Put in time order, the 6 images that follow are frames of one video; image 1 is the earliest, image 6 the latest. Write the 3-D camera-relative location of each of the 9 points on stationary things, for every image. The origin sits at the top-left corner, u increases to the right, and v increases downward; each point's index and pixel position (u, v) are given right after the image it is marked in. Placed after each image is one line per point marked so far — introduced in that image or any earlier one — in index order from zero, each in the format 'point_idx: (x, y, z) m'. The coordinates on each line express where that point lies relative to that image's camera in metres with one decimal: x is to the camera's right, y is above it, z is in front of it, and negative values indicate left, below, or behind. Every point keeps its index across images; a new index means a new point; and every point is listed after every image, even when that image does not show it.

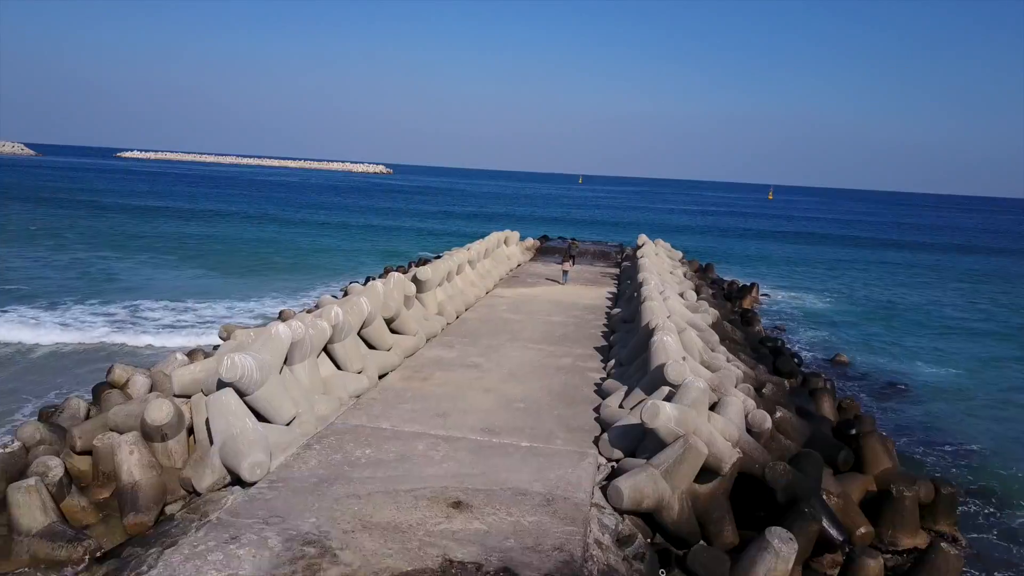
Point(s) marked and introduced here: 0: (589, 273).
0: (+1.6, +0.3, +17.6) m
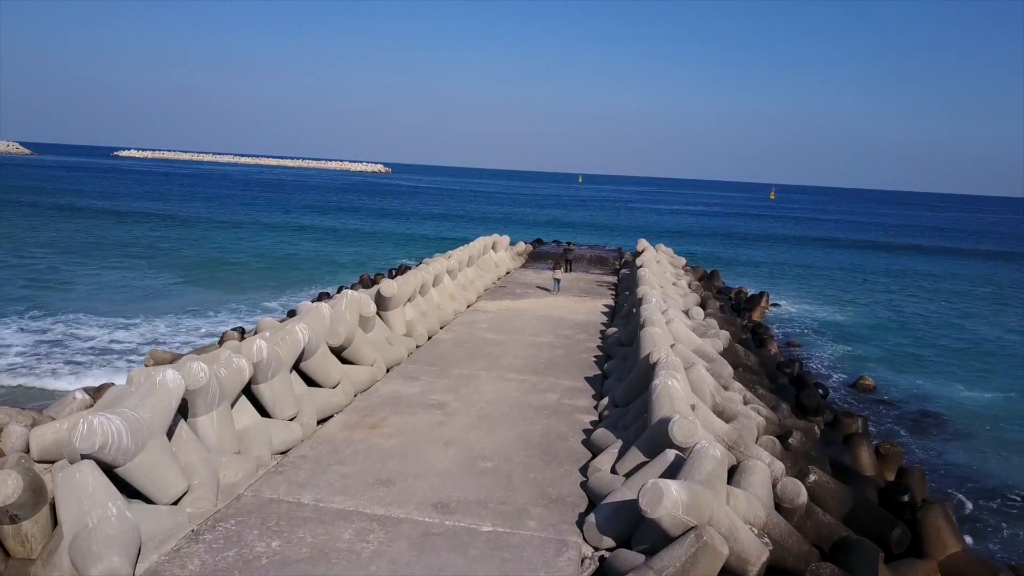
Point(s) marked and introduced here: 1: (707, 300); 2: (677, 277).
0: (+1.3, +0.1, +16.1) m
1: (+3.1, -0.2, +13.6) m
2: (+2.8, +0.2, +14.2) m
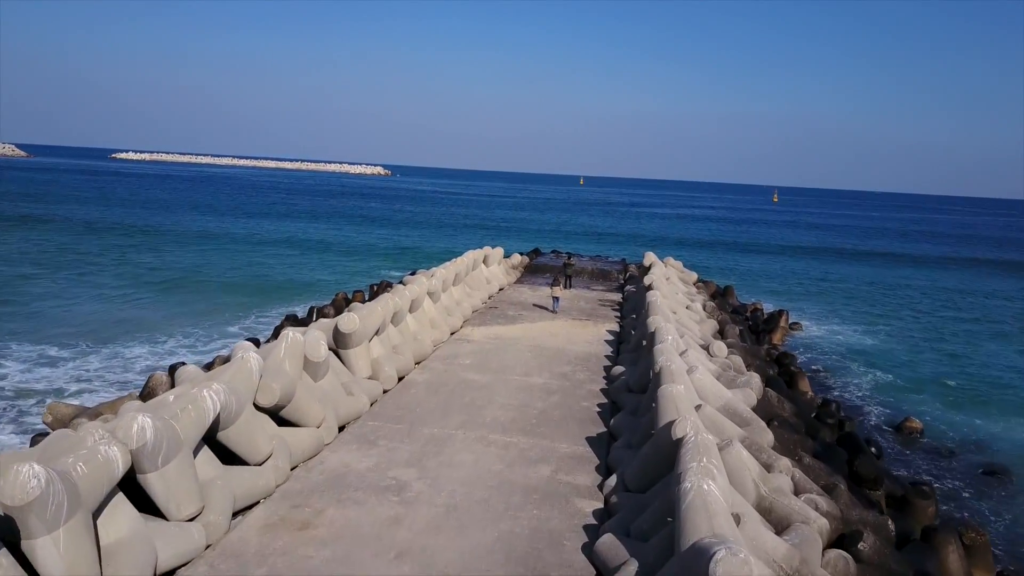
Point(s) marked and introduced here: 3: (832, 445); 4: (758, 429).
0: (+1.2, -0.2, +14.4) m
1: (+3.0, -0.5, +11.9) m
2: (+2.6, -0.2, +12.5) m
3: (+2.7, -1.3, +7.2) m
4: (+1.8, -1.0, +6.1) m
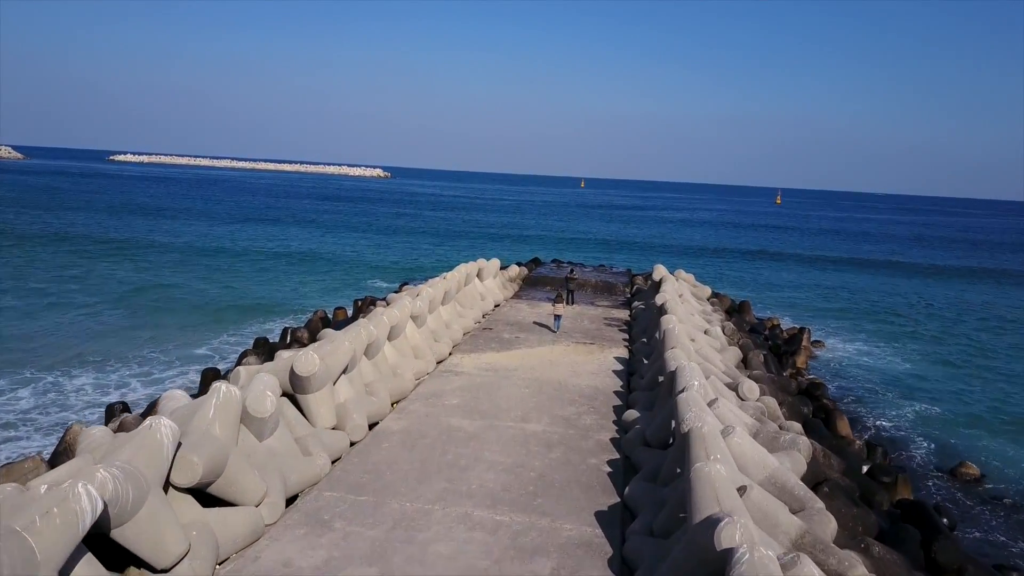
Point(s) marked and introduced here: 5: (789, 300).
0: (+1.2, -0.5, +13.1) m
1: (+2.9, -0.8, +10.6) m
2: (+2.6, -0.4, +11.1) m
3: (+2.7, -1.6, +5.9) m
4: (+1.7, -1.3, +4.7) m
5: (+6.3, -0.3, +19.2) m
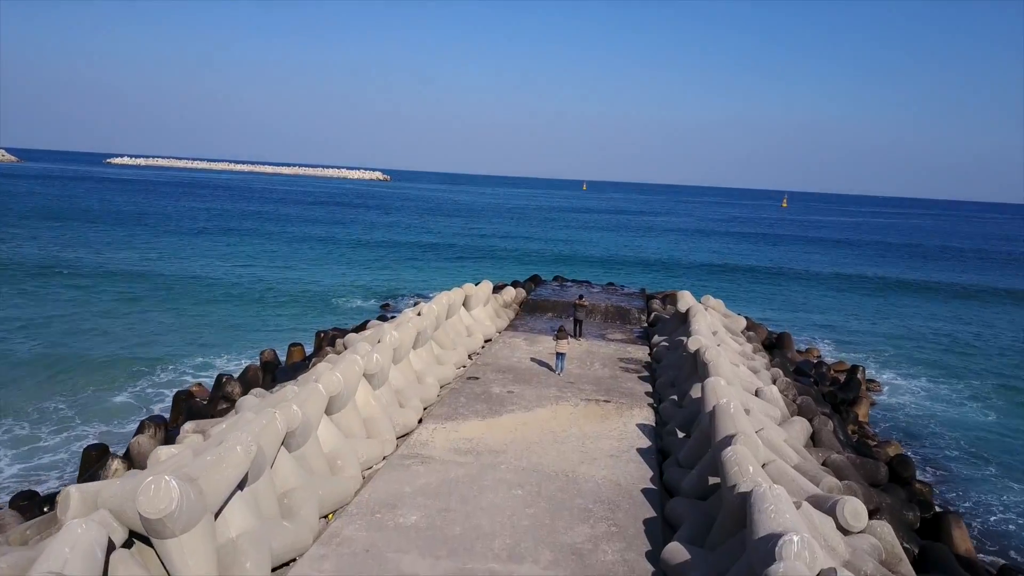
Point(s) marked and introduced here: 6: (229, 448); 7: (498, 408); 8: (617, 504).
0: (+1.1, -0.9, +10.6) m
1: (+2.8, -1.2, +8.1) m
2: (+2.5, -0.8, +8.6) m
3: (+2.6, -2.0, +3.4) m
4: (+1.6, -1.7, +2.2) m
5: (+6.2, -0.7, +16.6) m
6: (-1.6, -0.9, +4.6) m
7: (-0.1, -1.2, +8.2) m
8: (+0.7, -1.5, +5.9) m
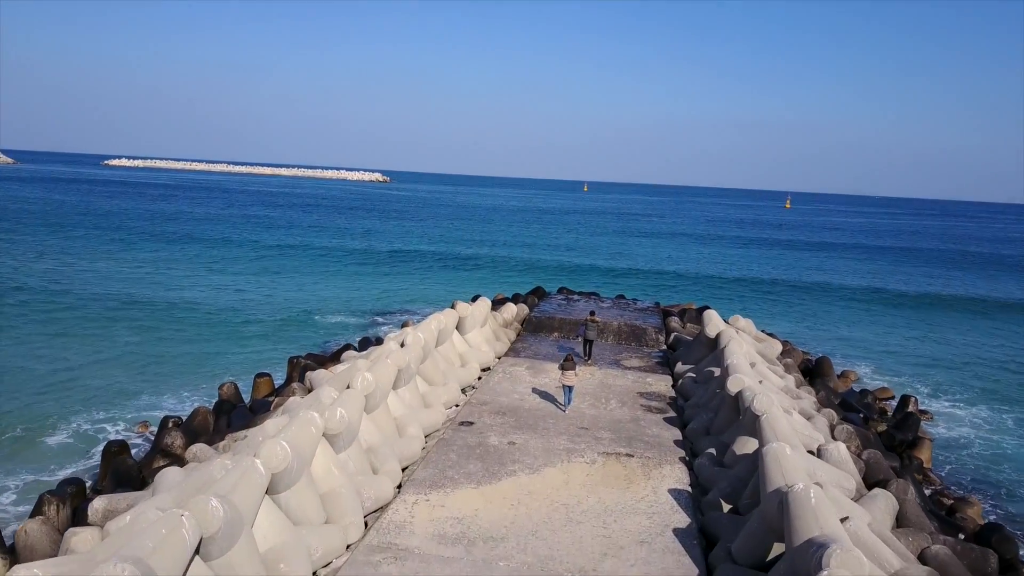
0: (+1.1, -1.1, +9.0) m
1: (+2.8, -1.4, +6.5) m
2: (+2.5, -1.1, +7.1) m
3: (+2.6, -2.2, +1.8) m
4: (+1.6, -1.9, +0.7) m
5: (+6.2, -1.0, +15.1) m
6: (-1.6, -1.1, +3.1) m
7: (-0.1, -1.4, +6.6) m
8: (+0.7, -1.7, +4.3) m
